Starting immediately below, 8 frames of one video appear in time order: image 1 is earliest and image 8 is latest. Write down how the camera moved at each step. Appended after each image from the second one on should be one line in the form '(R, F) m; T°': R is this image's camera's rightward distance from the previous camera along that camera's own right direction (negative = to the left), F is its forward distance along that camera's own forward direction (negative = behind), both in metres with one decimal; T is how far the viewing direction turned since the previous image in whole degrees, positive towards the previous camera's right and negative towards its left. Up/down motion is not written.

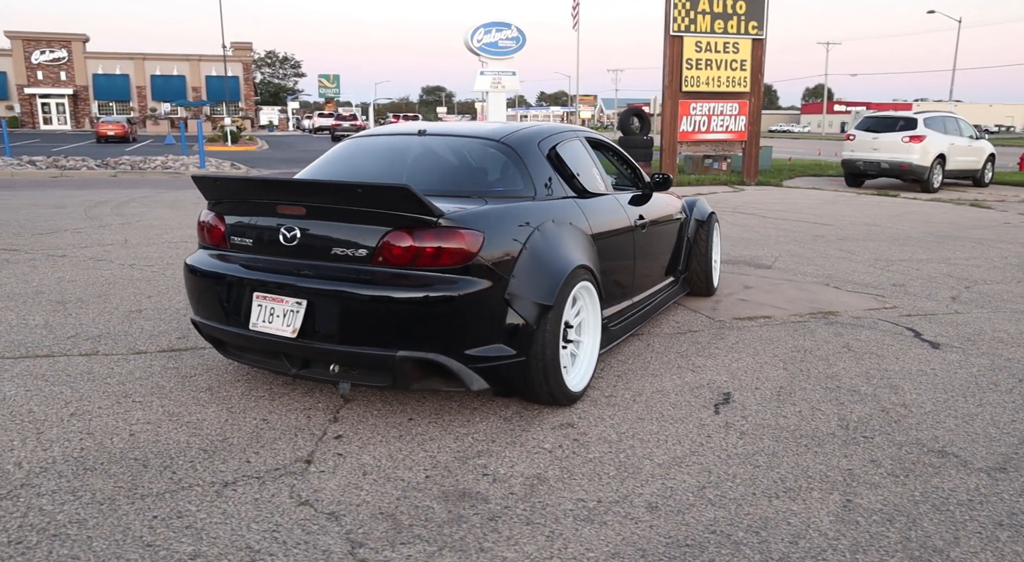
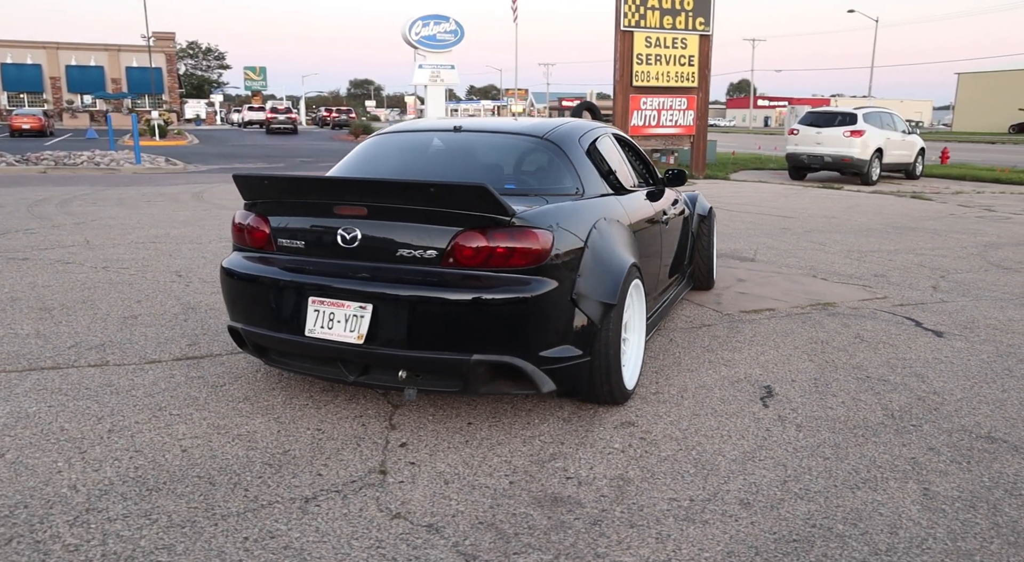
(-0.5, +0.1) m; +4°
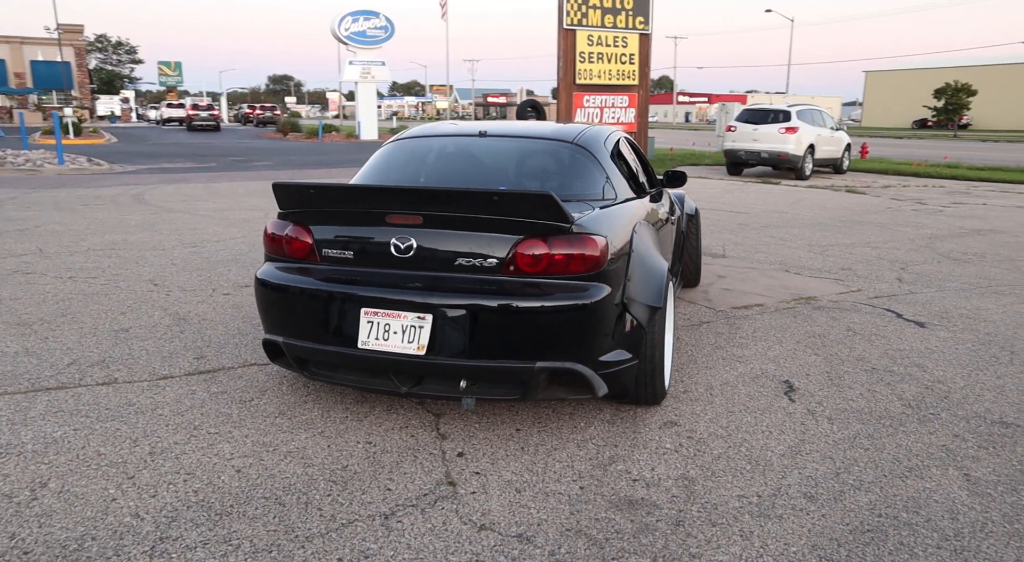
(-0.5, 0.0) m; +5°
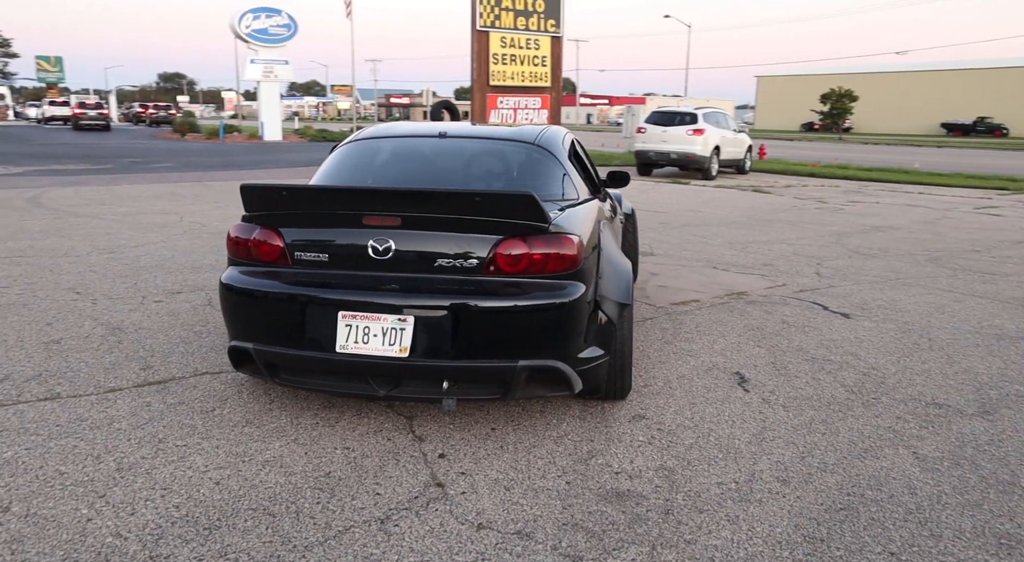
(-0.2, 0.0) m; +7°
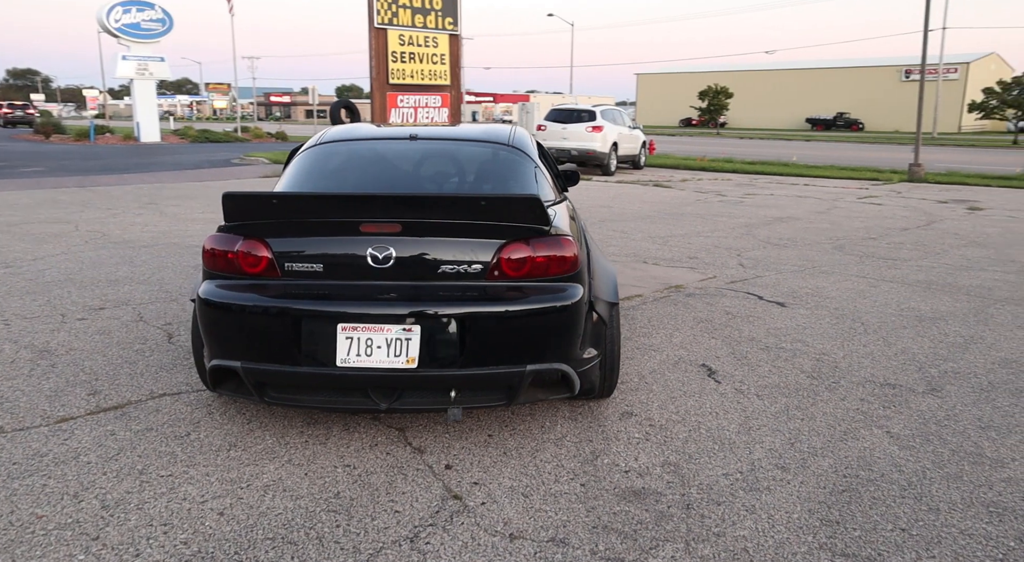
(-0.4, +0.1) m; +8°
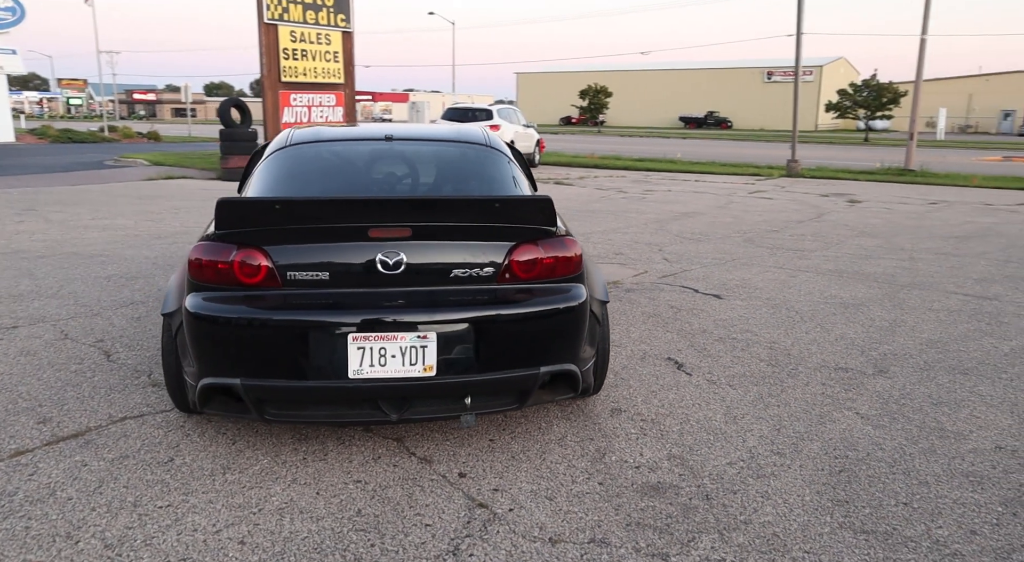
(-0.4, 0.0) m; +8°
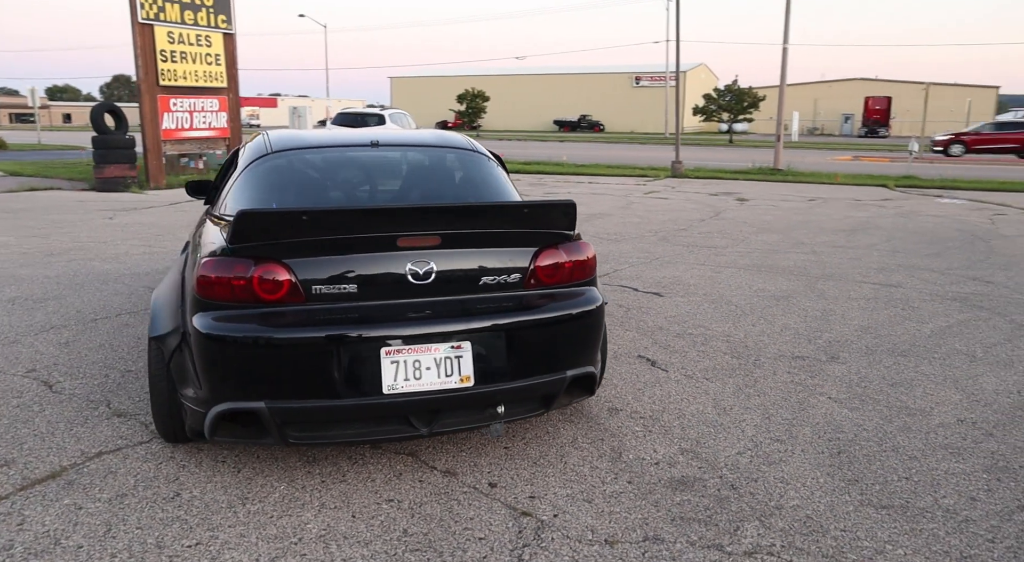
(-0.5, 0.0) m; +9°
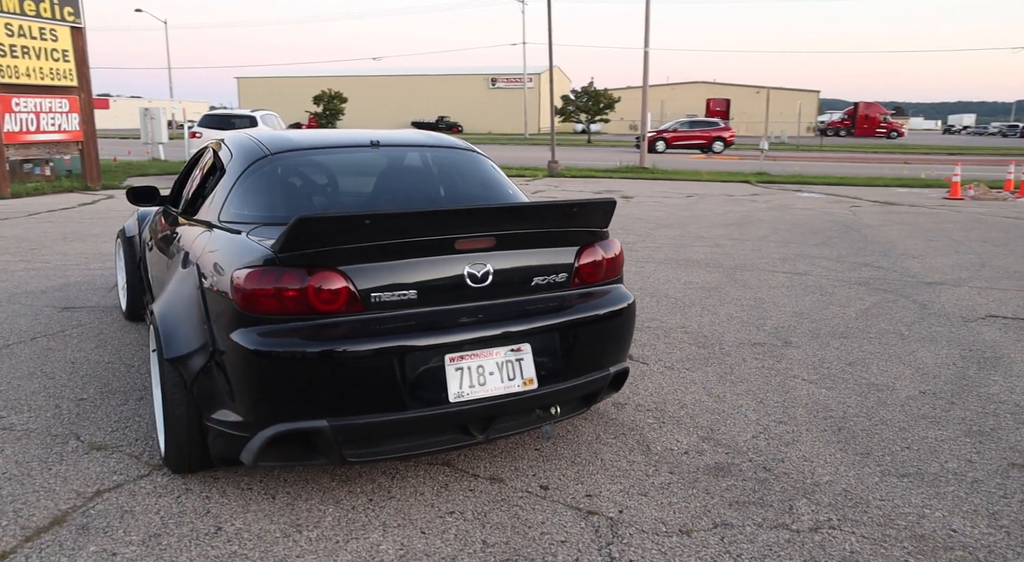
(-0.6, +0.1) m; +10°
